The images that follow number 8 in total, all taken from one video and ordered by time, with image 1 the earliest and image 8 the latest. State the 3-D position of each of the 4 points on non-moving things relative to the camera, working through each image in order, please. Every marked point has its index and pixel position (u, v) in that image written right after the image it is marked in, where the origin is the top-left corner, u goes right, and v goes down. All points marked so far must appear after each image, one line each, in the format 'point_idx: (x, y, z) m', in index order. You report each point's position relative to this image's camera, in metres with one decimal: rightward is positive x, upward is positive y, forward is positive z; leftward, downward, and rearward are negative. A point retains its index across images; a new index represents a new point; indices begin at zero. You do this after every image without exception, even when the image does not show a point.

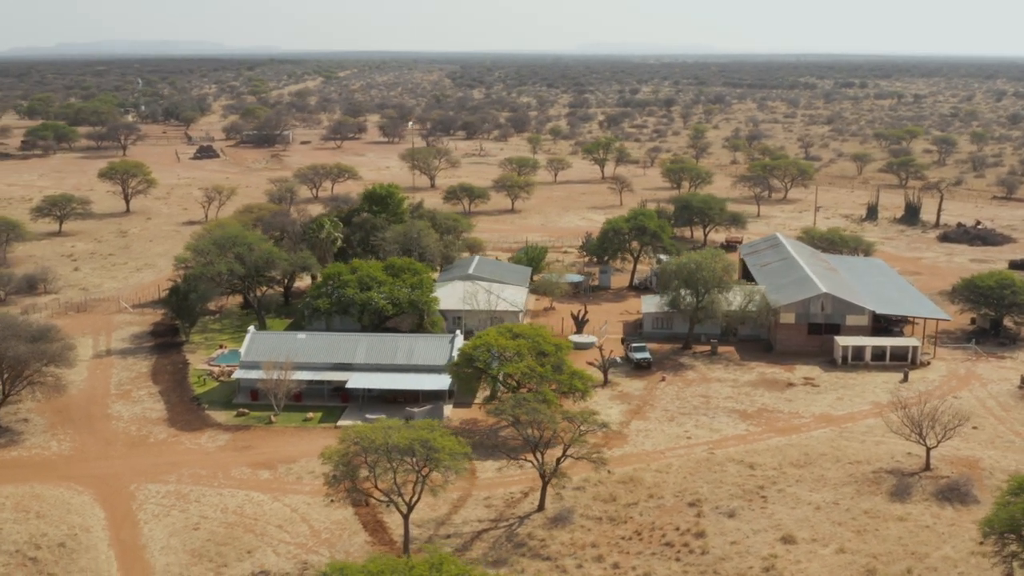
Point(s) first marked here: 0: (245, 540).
0: (-4.3, -4.0, +19.8) m
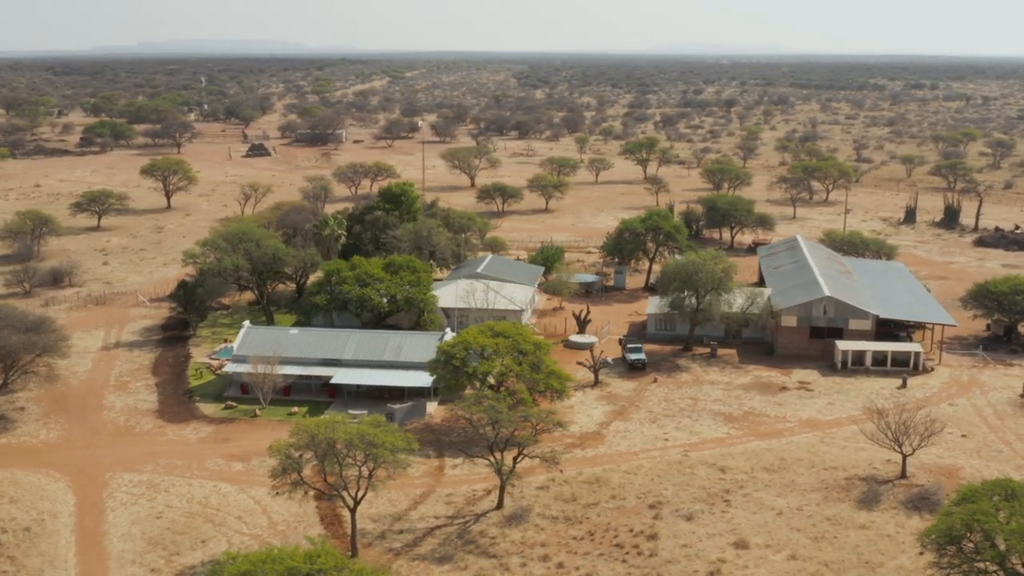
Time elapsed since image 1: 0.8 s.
0: (-5.1, -4.0, +20.2) m
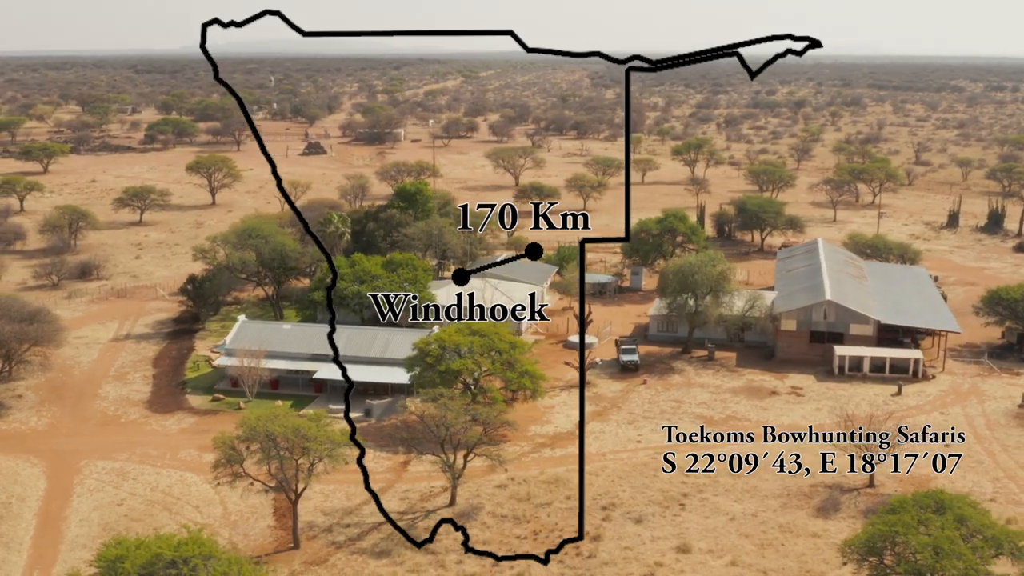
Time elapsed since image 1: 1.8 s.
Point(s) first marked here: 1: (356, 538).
0: (-6.0, -3.8, +20.7) m
1: (-2.5, -4.0, +19.8) m
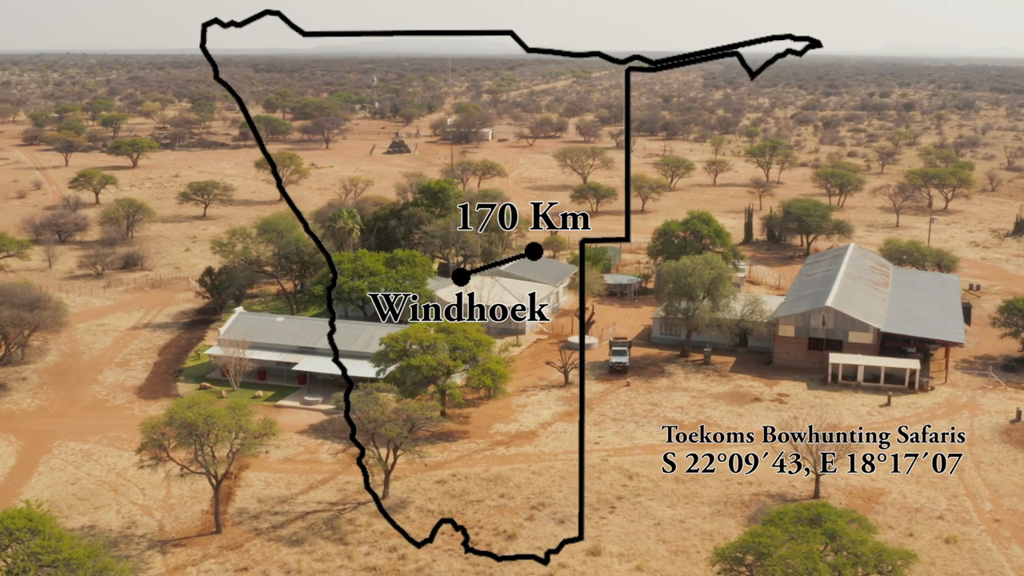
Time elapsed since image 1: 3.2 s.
0: (-7.2, -3.7, +21.5) m
1: (-3.9, -3.9, +20.3) m
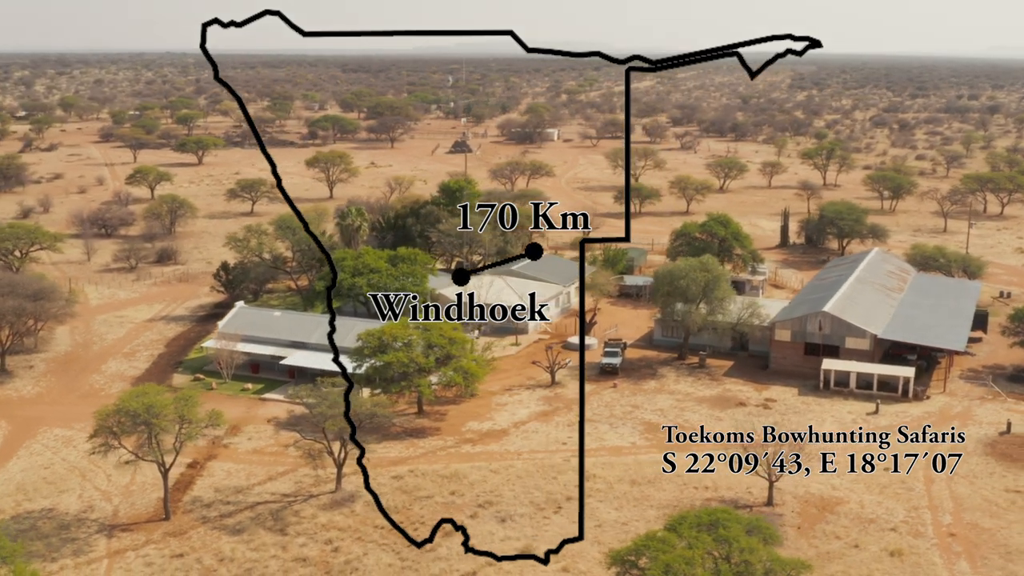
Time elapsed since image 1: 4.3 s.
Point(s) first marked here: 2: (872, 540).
0: (-8.0, -3.5, +22.2) m
1: (-4.8, -3.8, +20.7) m
2: (+5.8, -4.1, +19.9) m
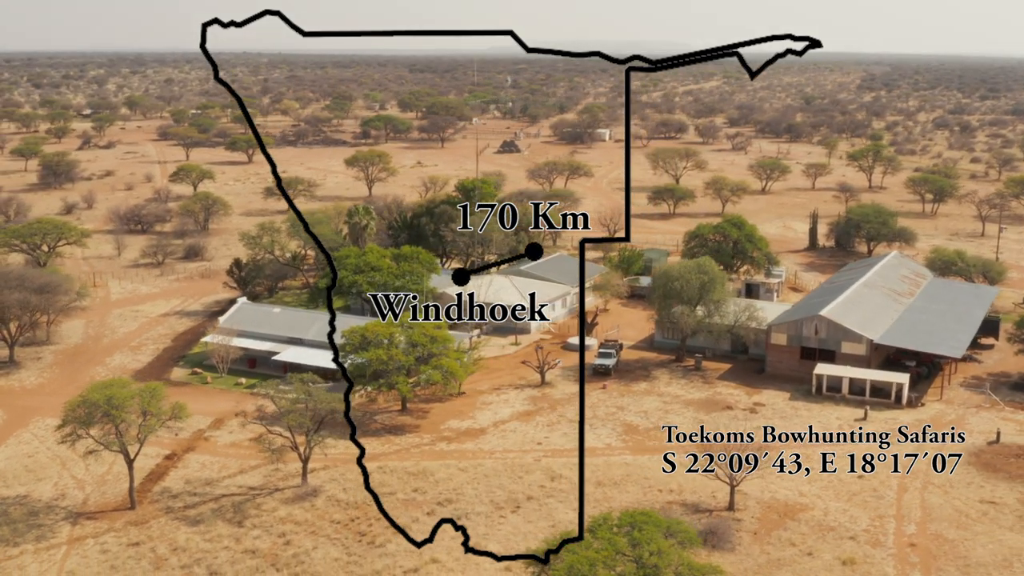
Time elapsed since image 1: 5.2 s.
0: (-8.6, -3.4, +22.8) m
1: (-5.6, -3.8, +21.1) m
2: (+5.0, -4.1, +19.6) m
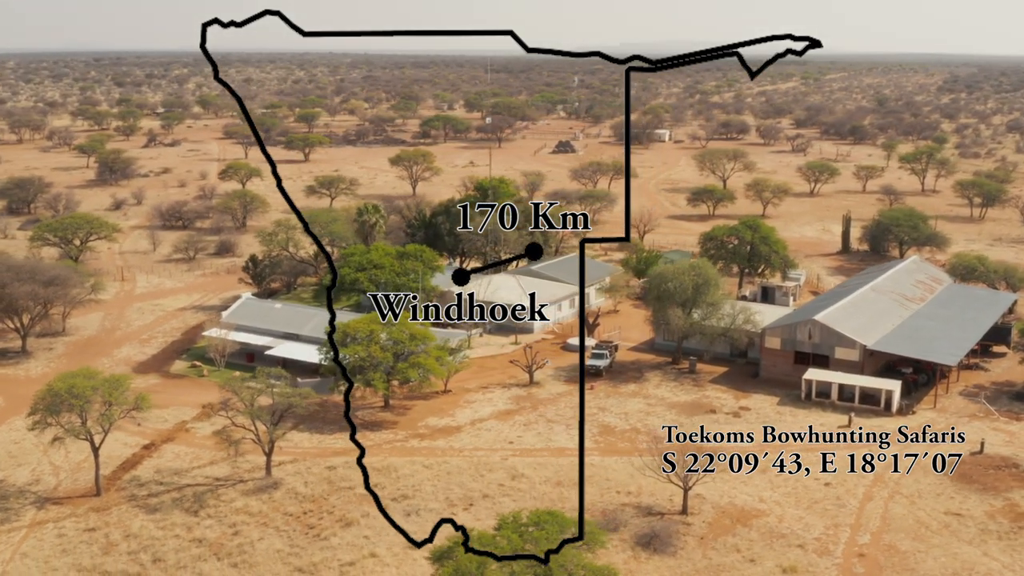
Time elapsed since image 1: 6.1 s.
0: (-9.3, -3.2, +23.6) m
1: (-6.3, -3.6, +21.7) m
2: (+4.1, -4.2, +19.3) m
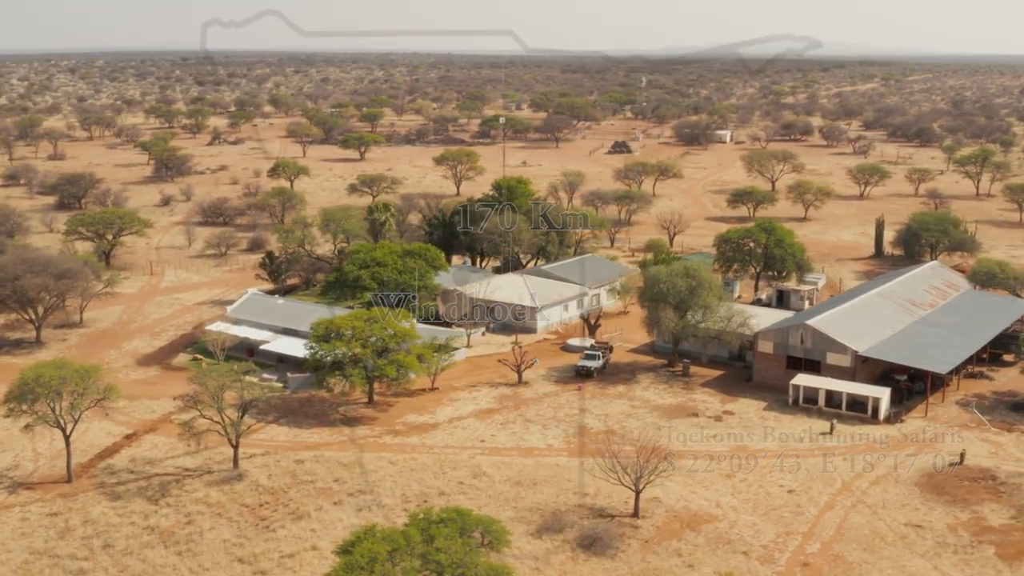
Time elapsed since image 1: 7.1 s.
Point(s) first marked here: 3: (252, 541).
0: (-9.8, -3.1, +24.3) m
1: (-7.1, -3.5, +22.2) m
2: (+3.1, -4.2, +19.1) m
3: (-4.1, -4.1, +19.7) m
